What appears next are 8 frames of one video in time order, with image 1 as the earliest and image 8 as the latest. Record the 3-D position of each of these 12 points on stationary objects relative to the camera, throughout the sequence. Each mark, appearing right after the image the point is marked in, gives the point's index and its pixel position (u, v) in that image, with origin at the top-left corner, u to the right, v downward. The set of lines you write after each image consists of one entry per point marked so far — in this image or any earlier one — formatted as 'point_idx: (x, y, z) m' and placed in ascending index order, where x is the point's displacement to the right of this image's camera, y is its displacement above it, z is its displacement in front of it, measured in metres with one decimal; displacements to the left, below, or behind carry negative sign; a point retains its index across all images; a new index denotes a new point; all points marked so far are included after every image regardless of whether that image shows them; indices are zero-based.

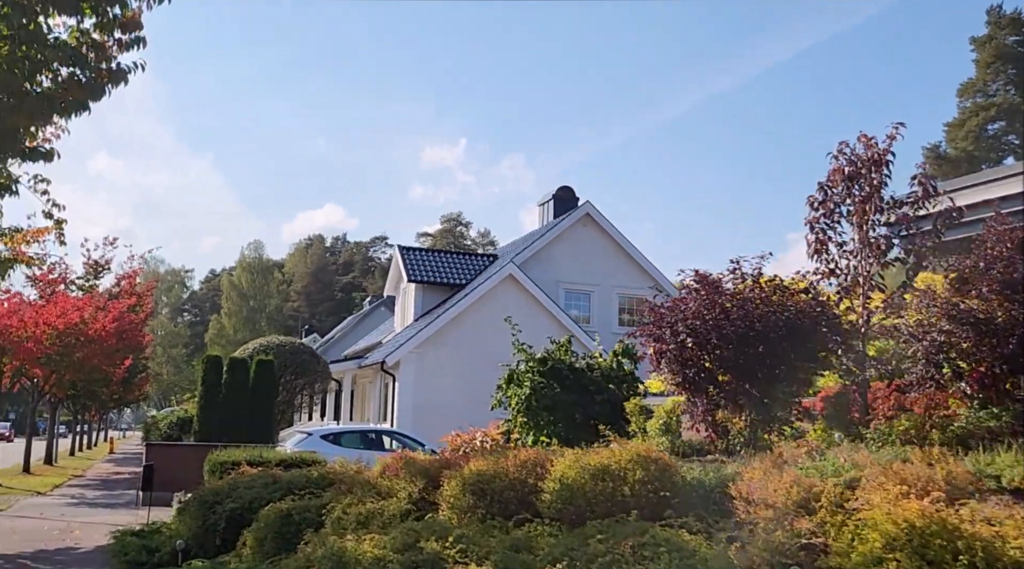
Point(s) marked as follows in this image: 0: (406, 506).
0: (-0.9, -1.8, +7.8) m
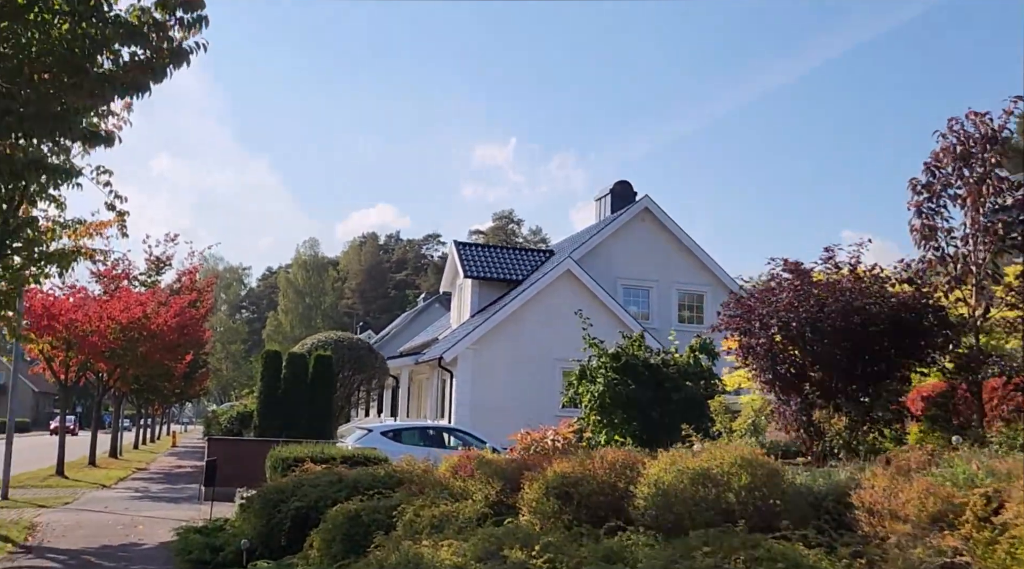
0: (-0.2, -1.7, +7.3) m
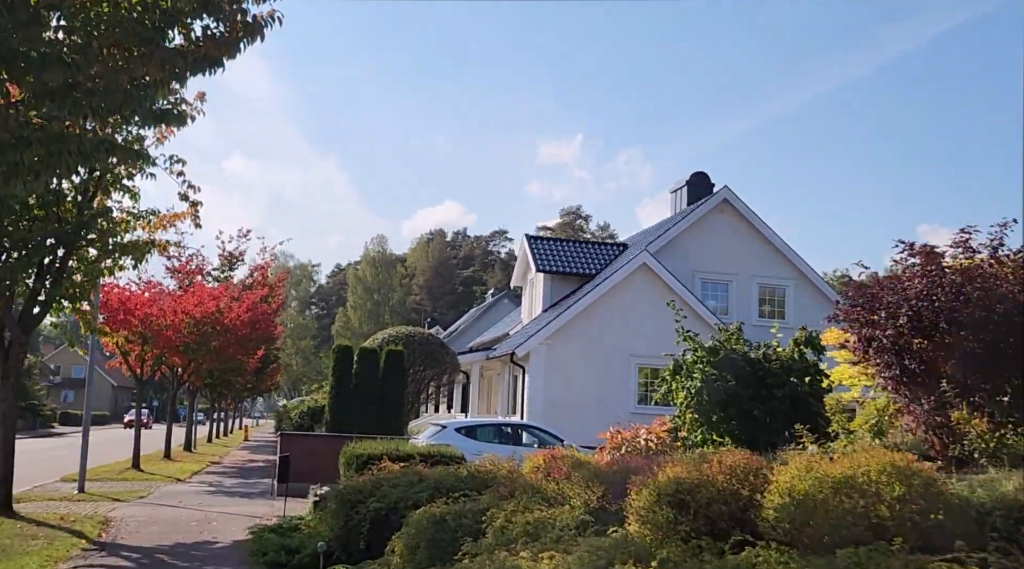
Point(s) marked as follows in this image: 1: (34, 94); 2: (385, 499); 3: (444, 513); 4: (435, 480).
0: (+0.5, -1.6, +6.7) m
1: (-3.5, +1.4, +7.0) m
2: (-1.2, -2.0, +9.2) m
3: (-0.5, -1.8, +7.6) m
4: (-0.8, -1.9, +9.3) m
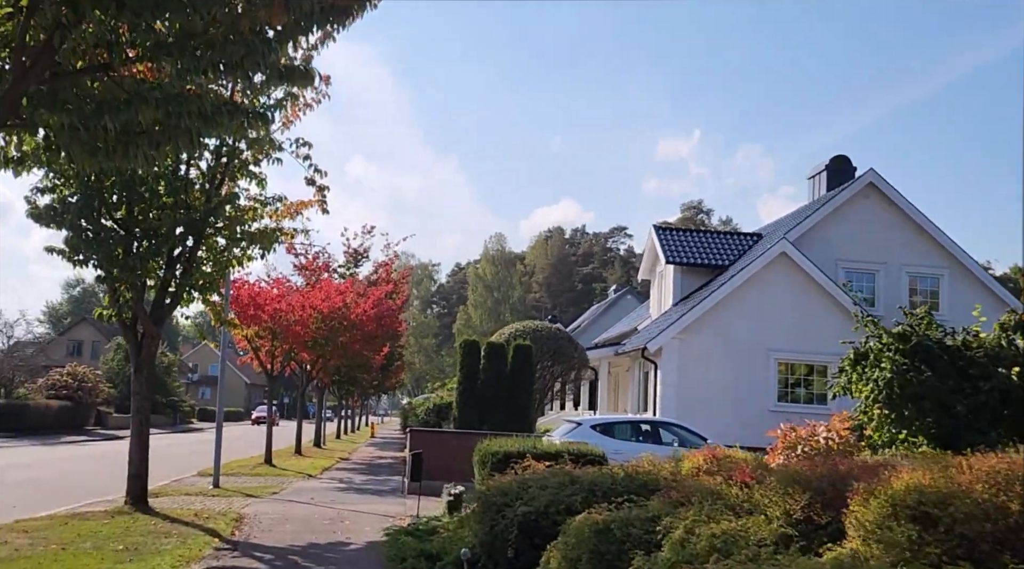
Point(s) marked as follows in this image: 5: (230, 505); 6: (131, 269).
0: (+1.6, -1.4, +5.6) m
1: (-2.4, +1.6, +6.4) m
2: (+0.2, -1.9, +8.3) m
3: (+0.7, -1.6, +6.6) m
4: (+0.6, -1.7, +8.3) m
5: (-4.6, -3.6, +15.6) m
6: (-5.1, +0.2, +12.8) m
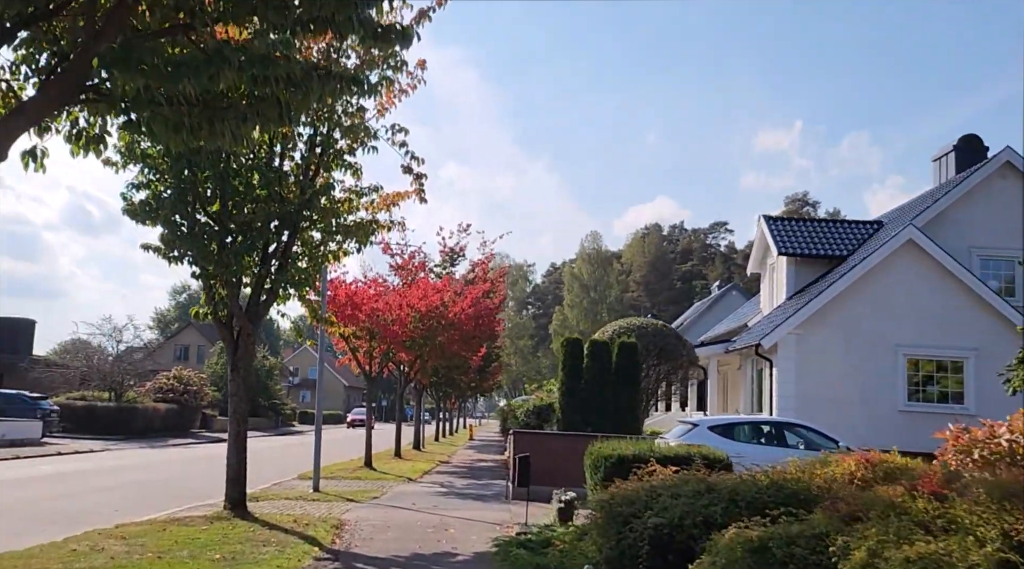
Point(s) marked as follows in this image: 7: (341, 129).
0: (+2.3, -1.2, +4.4) m
1: (-1.6, +1.7, +5.7) m
2: (+1.2, -1.7, +7.3) m
3: (+1.5, -1.5, +5.6) m
4: (+1.6, -1.6, +7.2) m
5: (-2.8, -3.5, +15.0) m
6: (-3.7, +0.3, +12.3) m
7: (-2.3, +2.1, +12.9) m
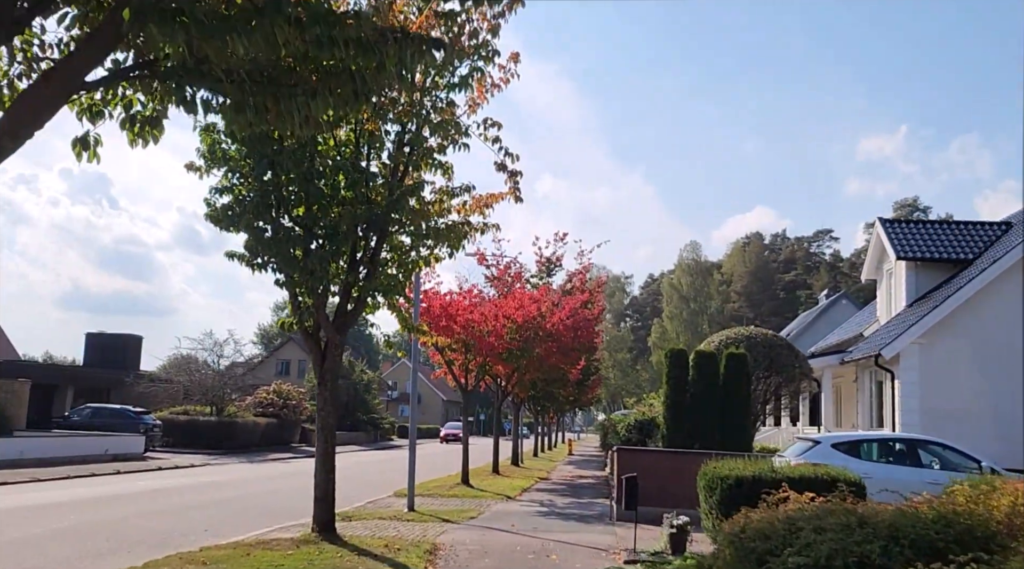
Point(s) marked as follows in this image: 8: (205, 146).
0: (+2.7, -1.2, +3.2) m
1: (-1.1, +1.7, +4.8) m
2: (+1.9, -1.7, +6.1) m
3: (+2.0, -1.4, +4.4) m
4: (+2.3, -1.5, +6.0) m
5: (-1.3, -3.7, +14.2) m
6: (-2.4, +0.1, +11.6) m
7: (-1.0, +2.0, +12.2) m
8: (-3.9, +1.7, +12.1) m
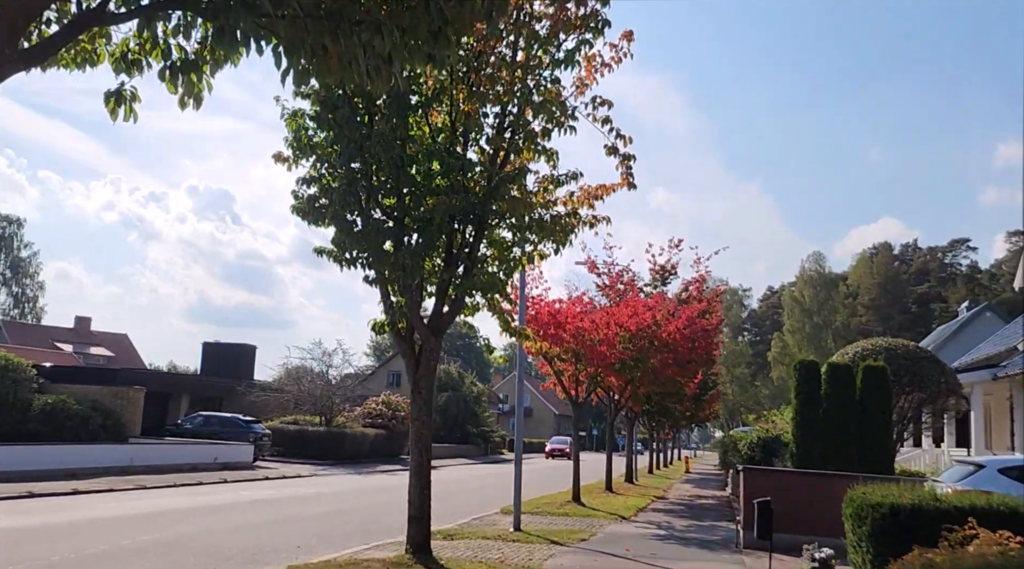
0: (+2.9, -1.0, +1.6) m
1: (-0.7, +1.8, +3.7) m
2: (+2.5, -1.6, +4.6) m
3: (+2.4, -1.3, +2.9) m
4: (+2.9, -1.4, +4.4) m
5: (+0.2, -3.7, +12.9) m
6: (-1.2, +0.2, +10.6) m
7: (+0.3, +2.1, +11.0) m
8: (-2.6, +1.8, +11.2) m
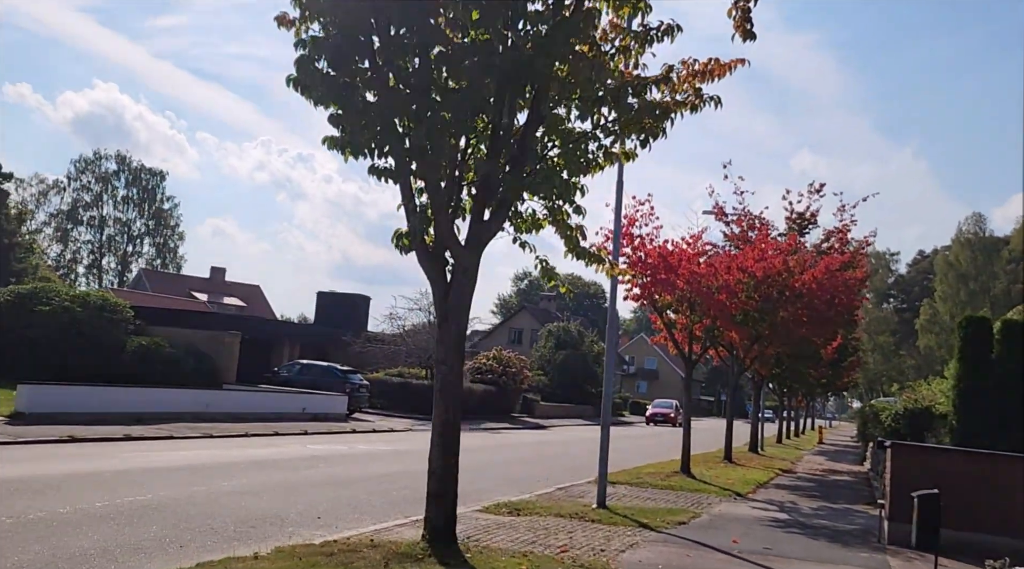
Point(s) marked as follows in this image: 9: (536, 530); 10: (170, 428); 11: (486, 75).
0: (+2.1, -0.6, -1.6) m
1: (-1.1, +2.4, +0.9) m
2: (+2.1, -1.0, +1.5) m
3: (+1.8, -0.8, -0.2) m
4: (+2.5, -0.9, +1.3) m
5: (+1.0, -2.8, +10.2) m
6: (-0.7, +1.0, +7.9) m
7: (+0.8, +2.9, +8.0) m
8: (-1.9, +2.7, +8.6) m
9: (+0.3, -2.8, +10.9) m
10: (-7.0, -2.9, +19.7) m
11: (-0.2, +1.6, +7.6) m
